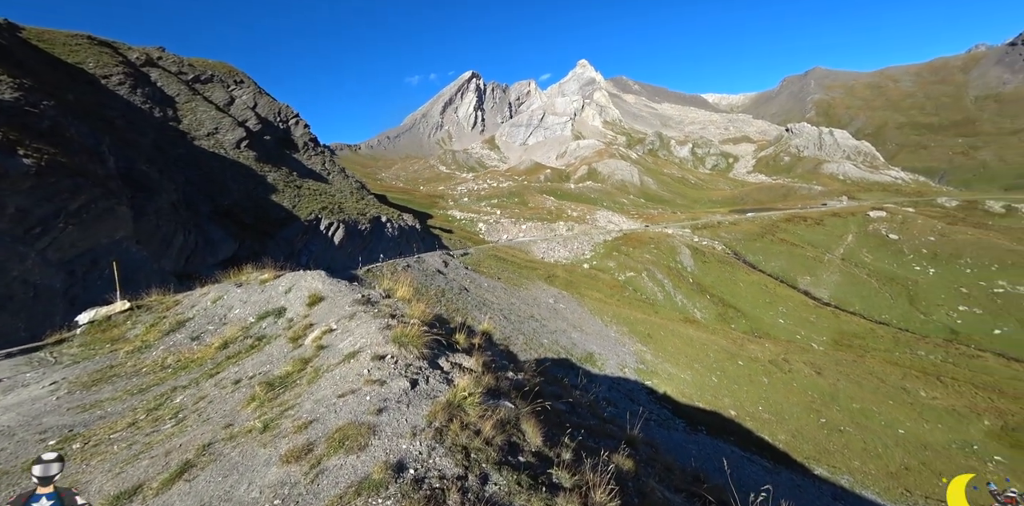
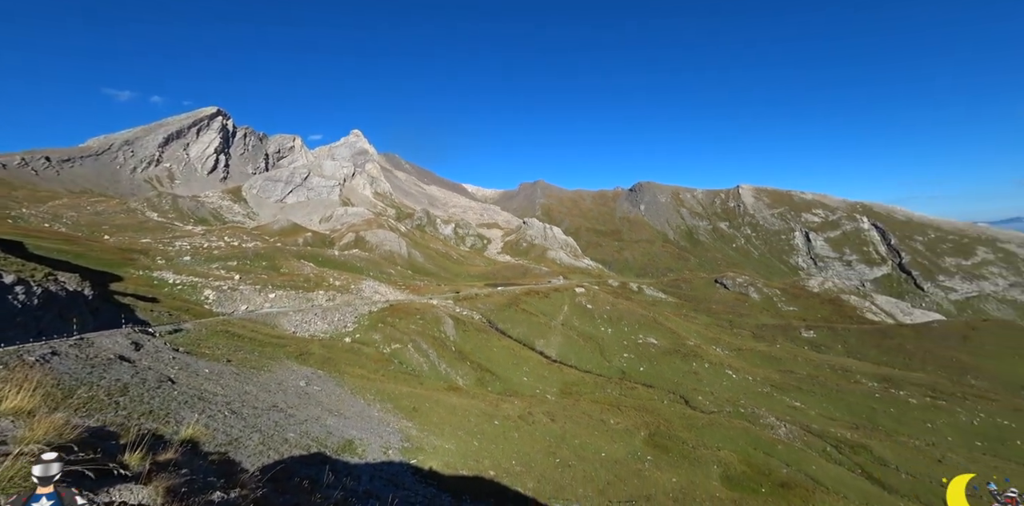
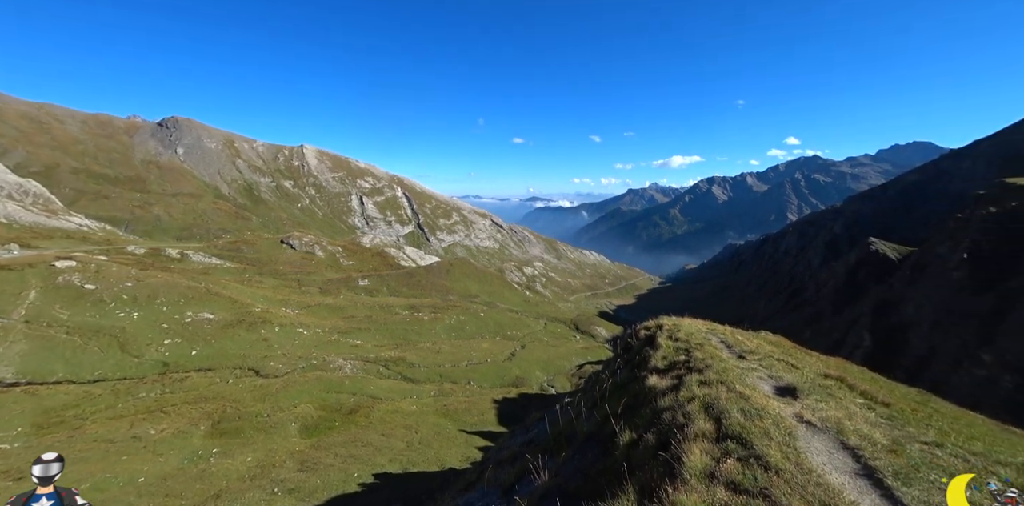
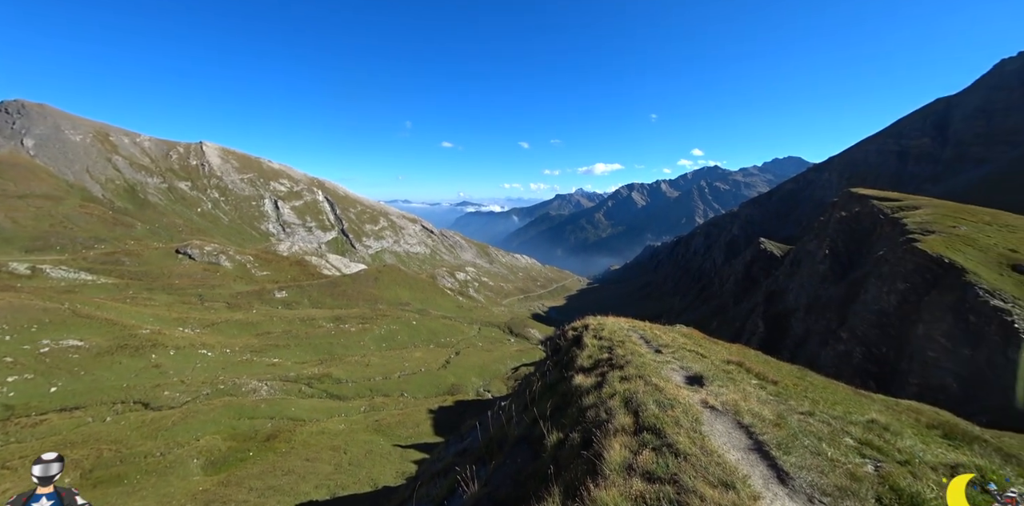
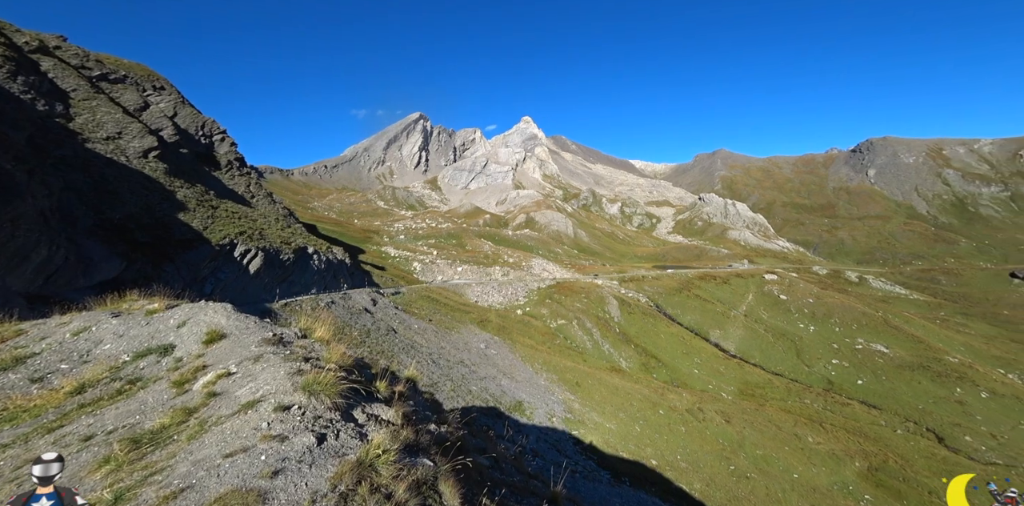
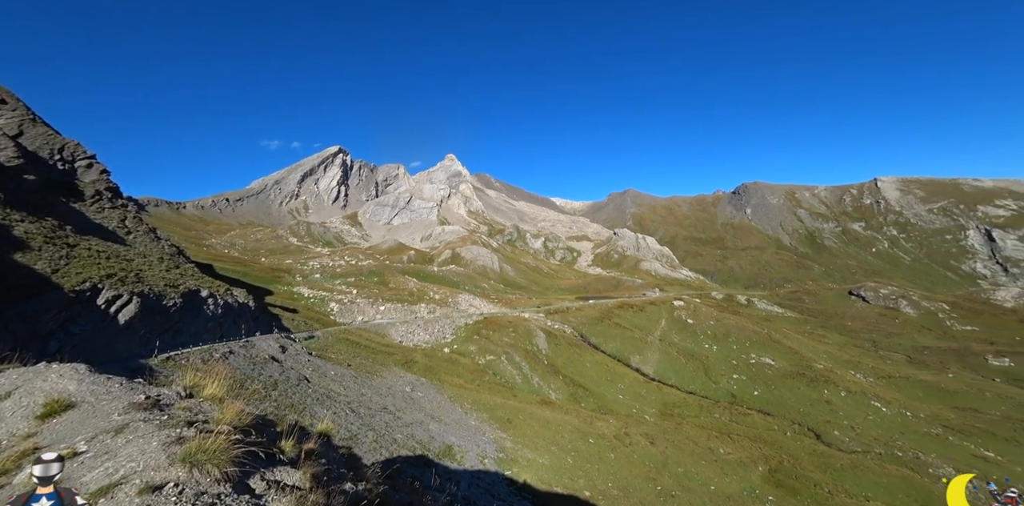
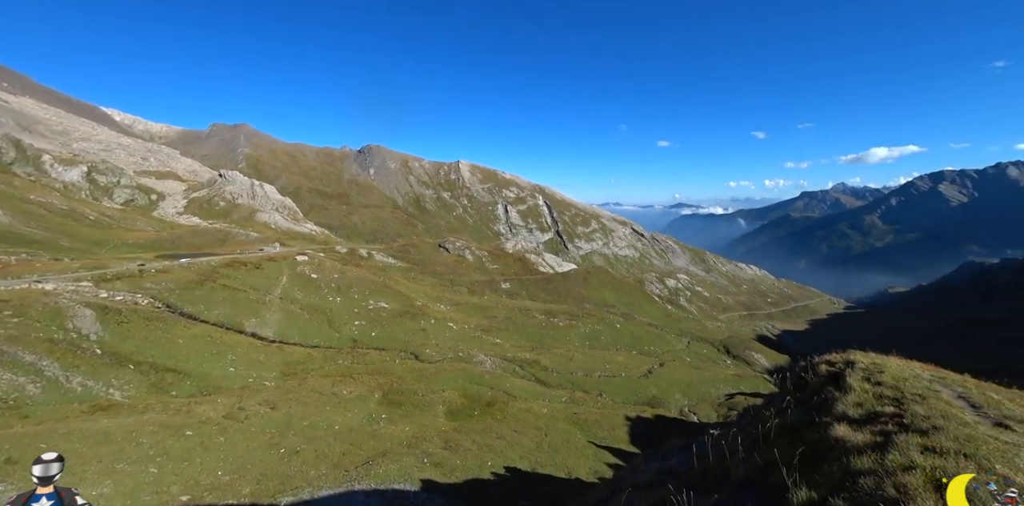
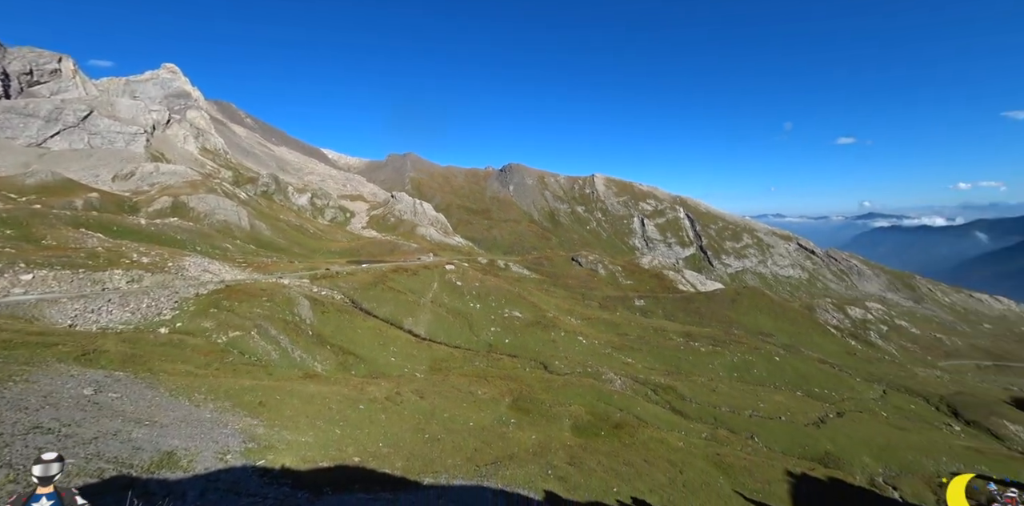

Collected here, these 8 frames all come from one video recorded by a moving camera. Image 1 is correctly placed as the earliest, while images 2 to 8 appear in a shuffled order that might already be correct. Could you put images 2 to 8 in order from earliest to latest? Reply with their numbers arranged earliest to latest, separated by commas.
5, 6, 2, 8, 7, 3, 4
